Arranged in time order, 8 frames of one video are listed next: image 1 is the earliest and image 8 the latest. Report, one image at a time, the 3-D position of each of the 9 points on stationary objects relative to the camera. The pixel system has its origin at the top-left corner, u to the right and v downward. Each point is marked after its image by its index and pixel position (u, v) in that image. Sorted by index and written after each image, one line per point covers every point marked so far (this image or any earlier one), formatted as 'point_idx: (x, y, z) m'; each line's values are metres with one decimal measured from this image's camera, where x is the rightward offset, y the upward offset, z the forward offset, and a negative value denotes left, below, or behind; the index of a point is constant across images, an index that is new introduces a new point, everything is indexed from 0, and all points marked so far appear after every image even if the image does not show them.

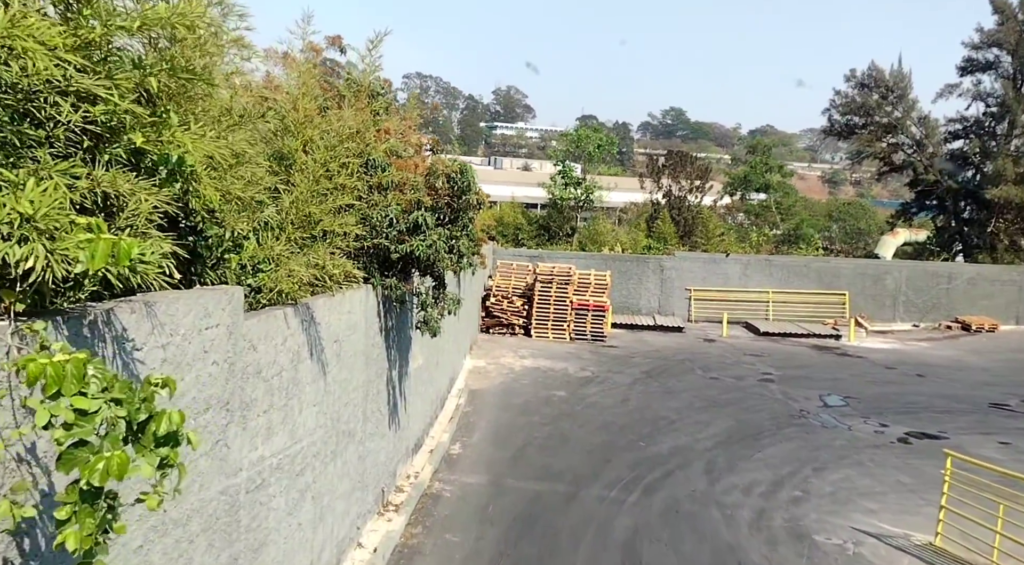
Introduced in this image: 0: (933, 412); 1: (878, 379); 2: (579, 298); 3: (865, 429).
0: (+7.6, -2.3, +15.6) m
1: (+7.8, -2.1, +18.6) m
2: (+1.5, -0.4, +19.6) m
3: (+5.8, -2.4, +14.2) m
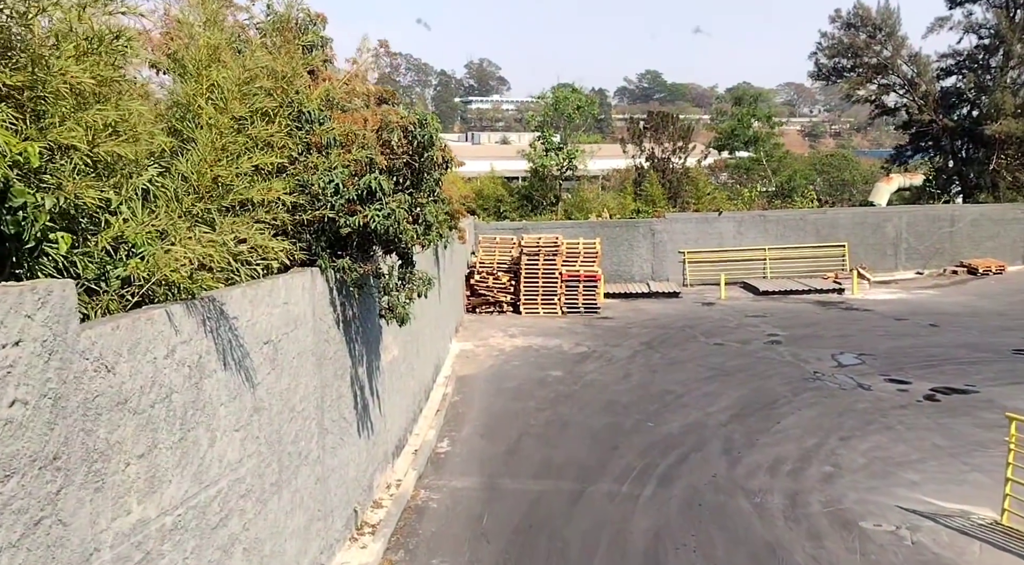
0: (+7.5, -1.4, +14.6) m
1: (+7.7, -1.0, +17.6) m
2: (+1.2, +0.3, +18.5) m
3: (+5.7, -1.6, +13.1) m
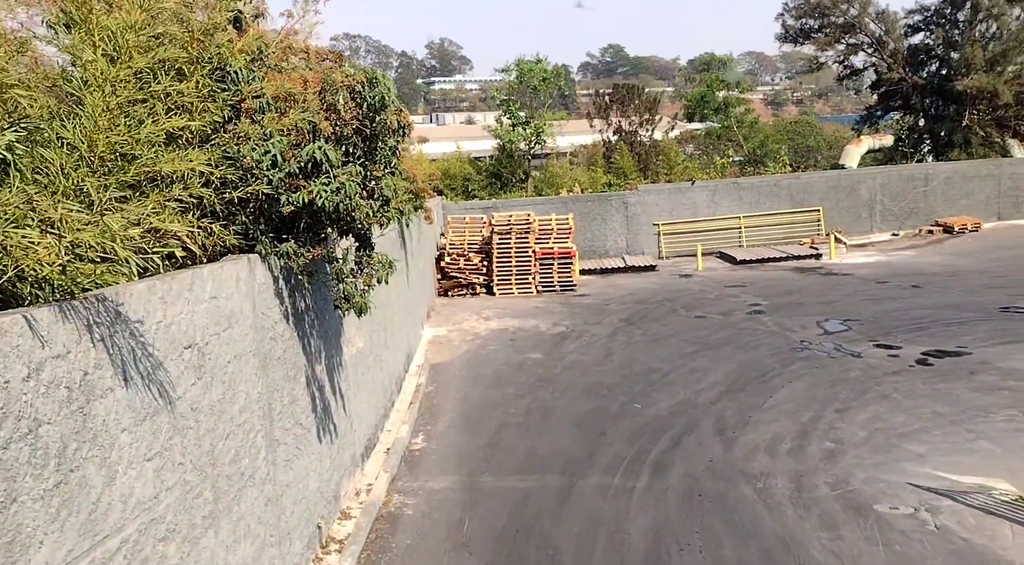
0: (+7.1, -0.7, +14.2) m
1: (+7.1, -0.3, +17.1) m
2: (+0.6, +0.7, +17.8) m
3: (+5.3, -1.1, +12.7) m
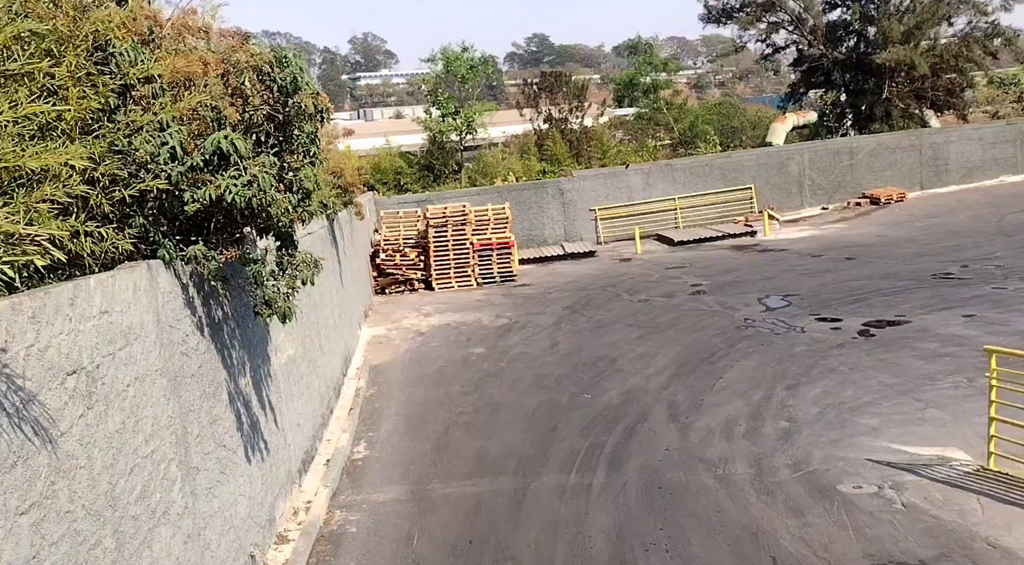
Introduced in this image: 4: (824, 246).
0: (+6.1, -0.2, +14.2) m
1: (+5.9, +0.2, +17.2) m
2: (-0.7, +0.9, +17.4) m
3: (+4.5, -0.7, +12.6) m
4: (+7.1, +0.8, +19.8) m
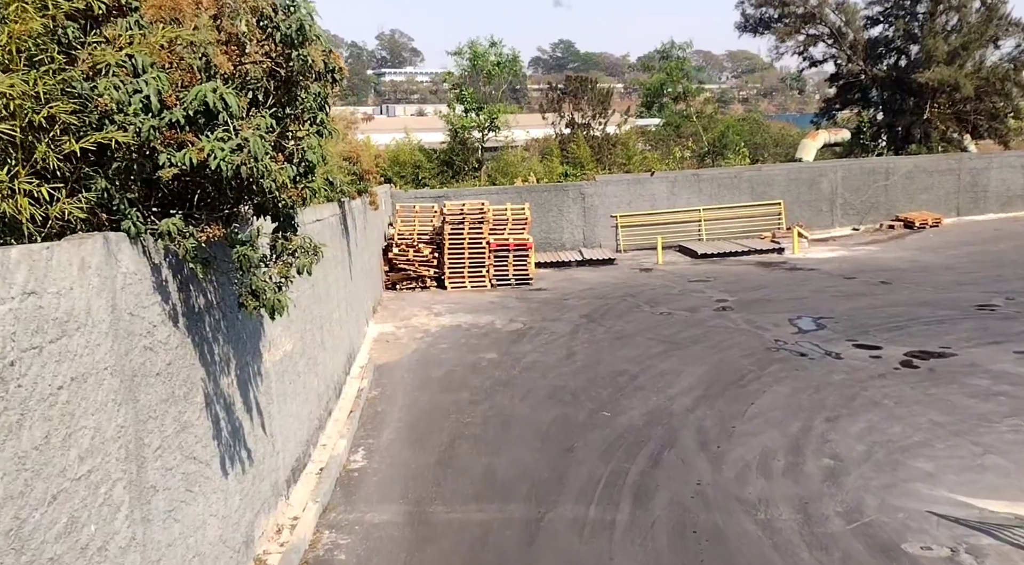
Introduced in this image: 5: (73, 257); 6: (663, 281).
0: (+6.3, -0.6, +13.4) m
1: (+6.3, -0.2, +16.4) m
2: (-0.3, +0.9, +16.6) m
3: (+4.7, -1.0, +11.8) m
4: (+7.5, +0.3, +18.9) m
5: (-1.5, +0.1, +2.9) m
6: (+3.2, 0.0, +18.1) m
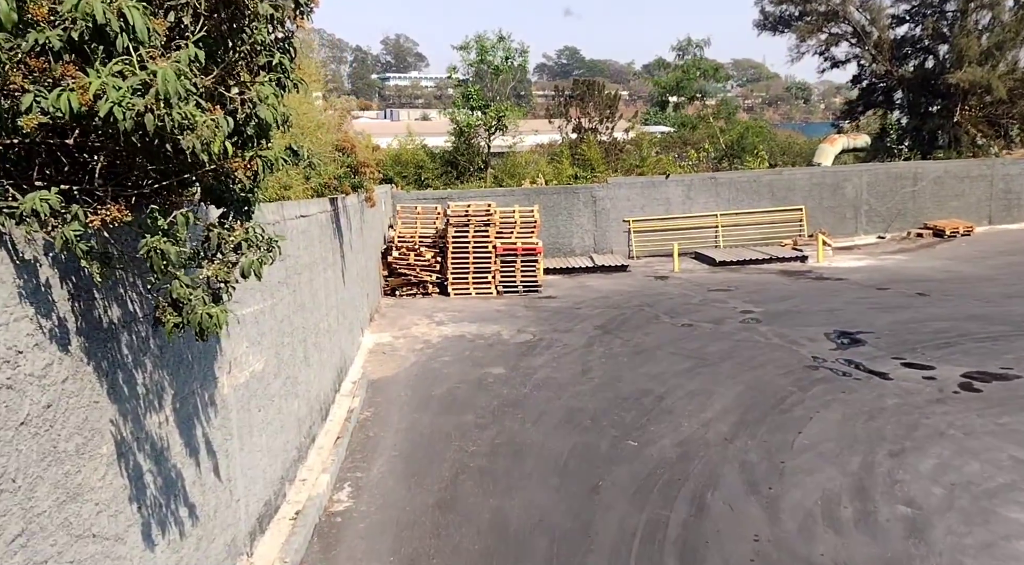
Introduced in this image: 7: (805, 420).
0: (+6.5, -0.8, +12.1) m
1: (+6.4, -0.4, +15.1) m
2: (-0.1, +0.7, +15.4) m
3: (+4.8, -1.1, +10.5) m
4: (+7.7, +0.1, +17.7) m
5: (-1.4, +0.1, +1.7) m
6: (+3.3, -0.1, +16.9) m
7: (+2.9, -1.4, +8.7) m
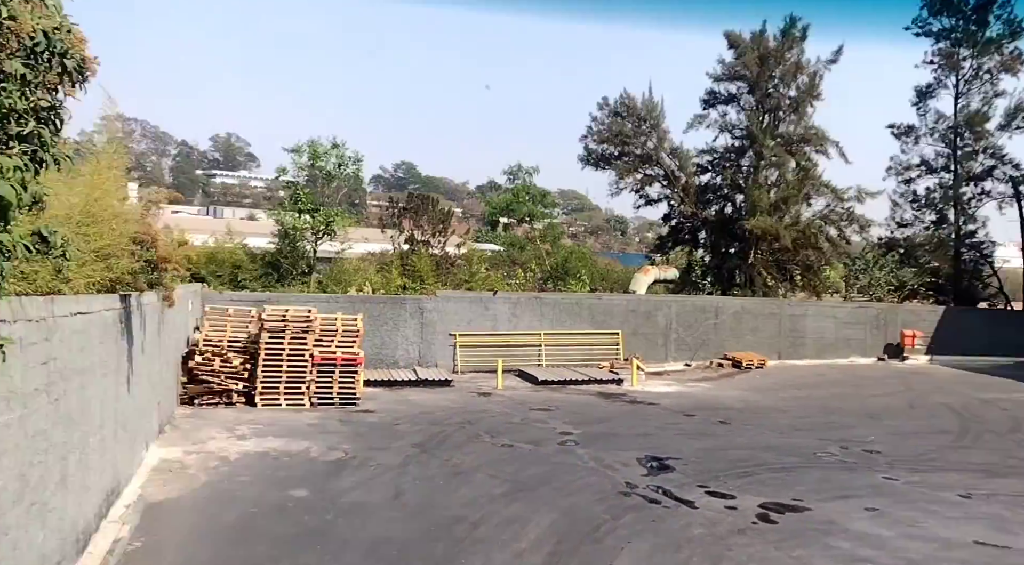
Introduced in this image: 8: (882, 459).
0: (+3.9, -2.7, +12.5) m
1: (+3.2, -2.6, +15.5) m
2: (-3.2, -1.2, +14.7) m
3: (+2.6, -2.7, +10.7) m
4: (+4.0, -2.6, +18.3) m
5: (-1.7, -0.1, +1.0) m
6: (-0.2, -2.4, +16.6) m
7: (+1.0, -2.6, +8.5) m
8: (+6.0, -2.8, +13.8) m
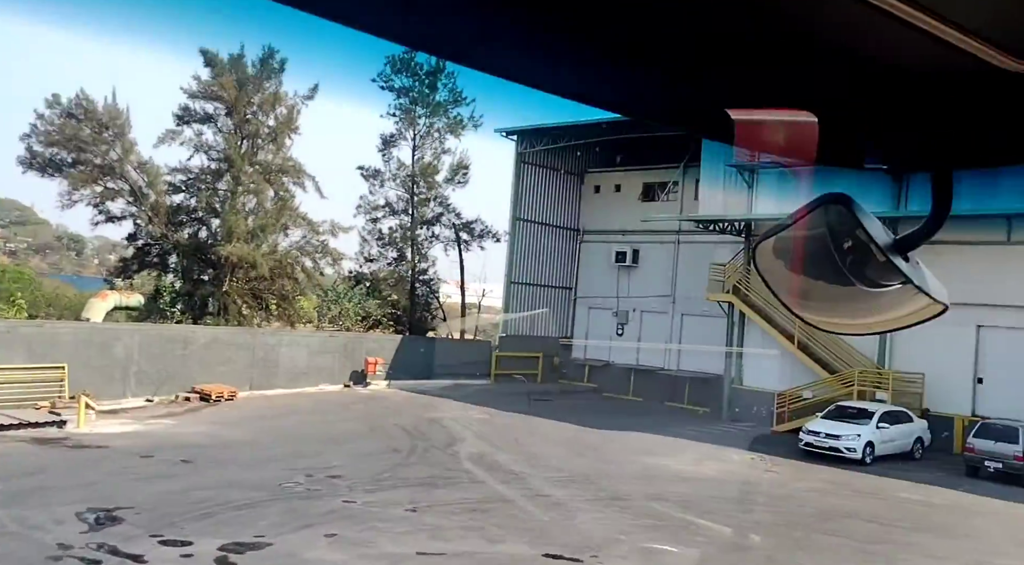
0: (-3.7, -3.0, +11.4) m
1: (-5.8, -3.0, +13.6) m
2: (-10.8, -1.3, +9.5) m
3: (-3.7, -2.9, +9.1) m
4: (-6.7, -3.1, +16.3) m
5: (-2.1, +0.1, -1.2) m
6: (-9.3, -2.7, +12.7) m
7: (-3.9, -2.7, +6.5) m
8: (-2.6, -3.2, +13.6) m
